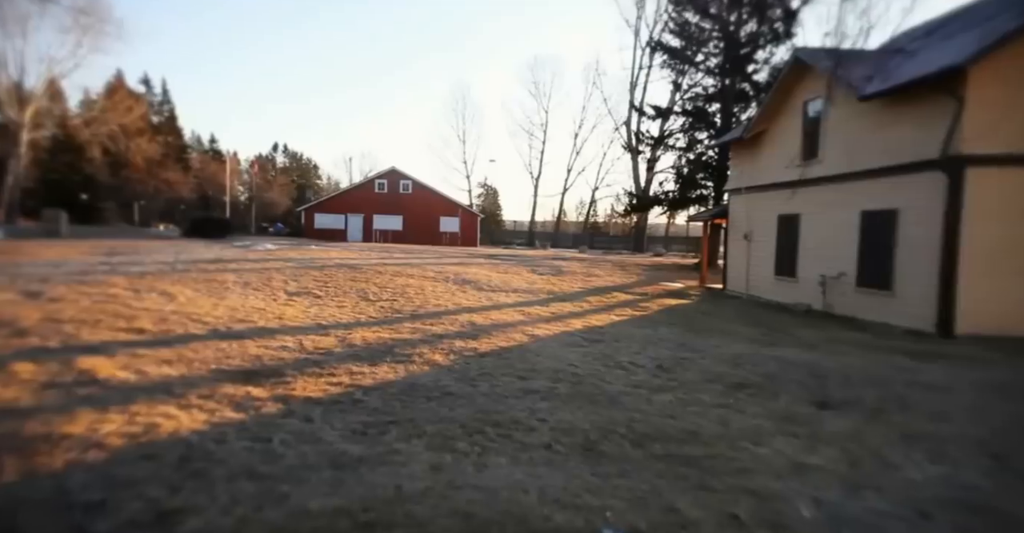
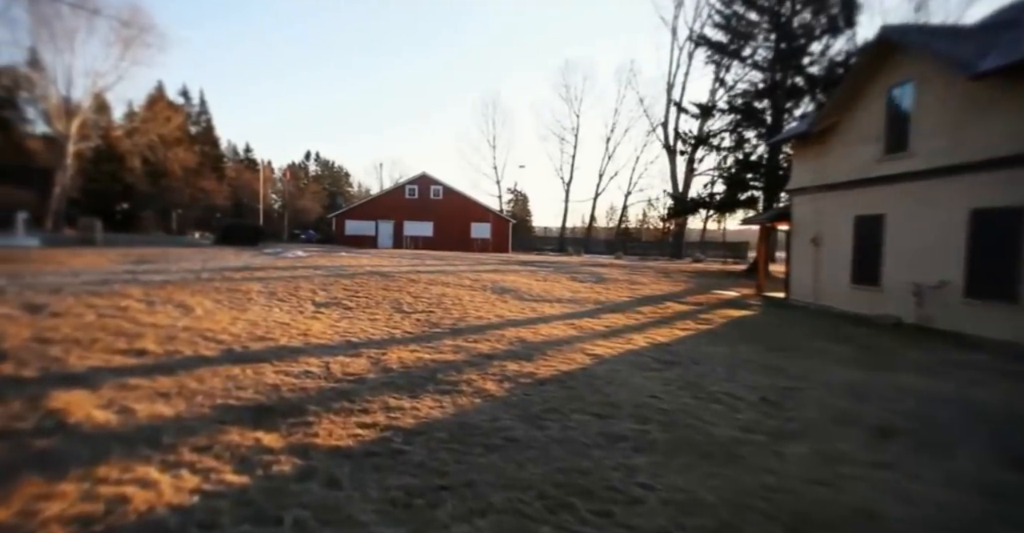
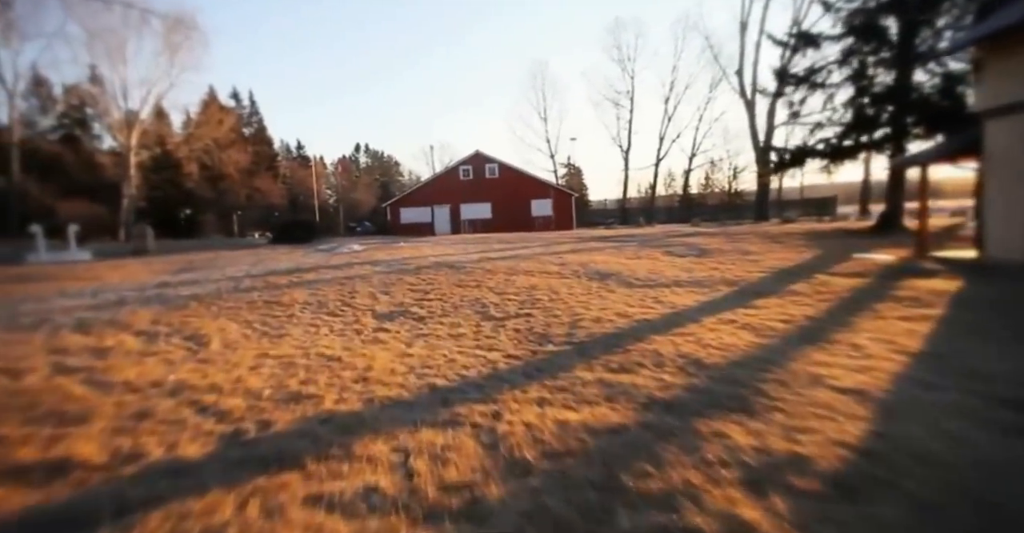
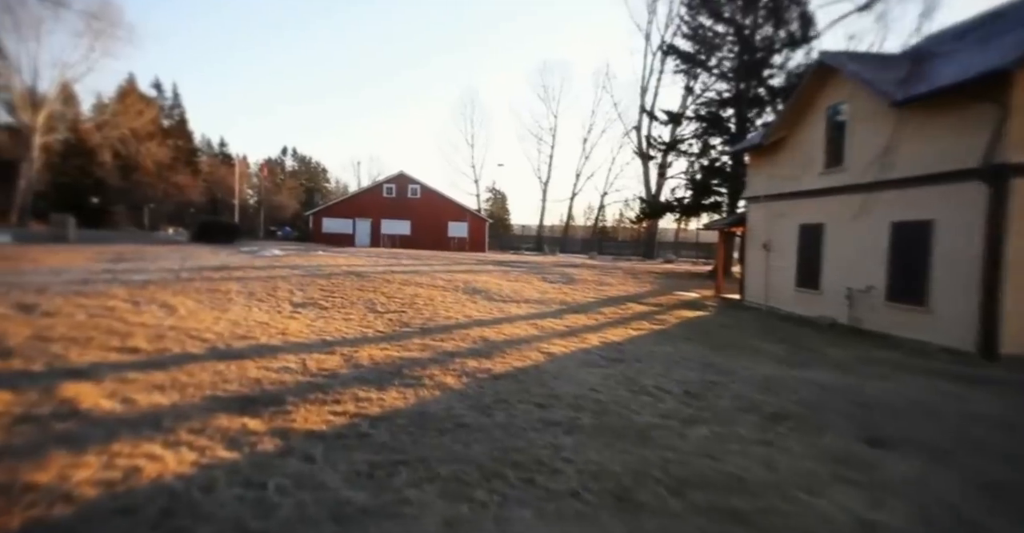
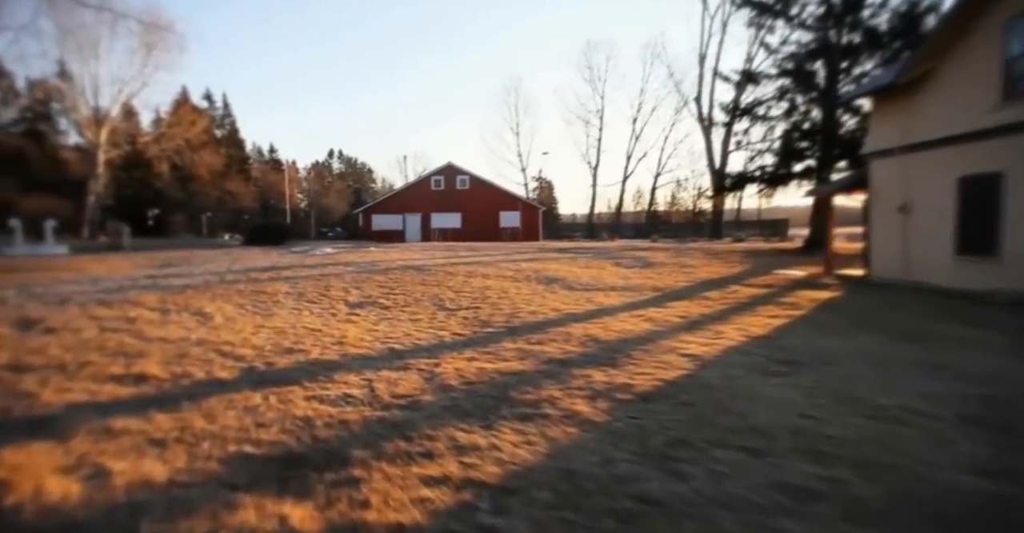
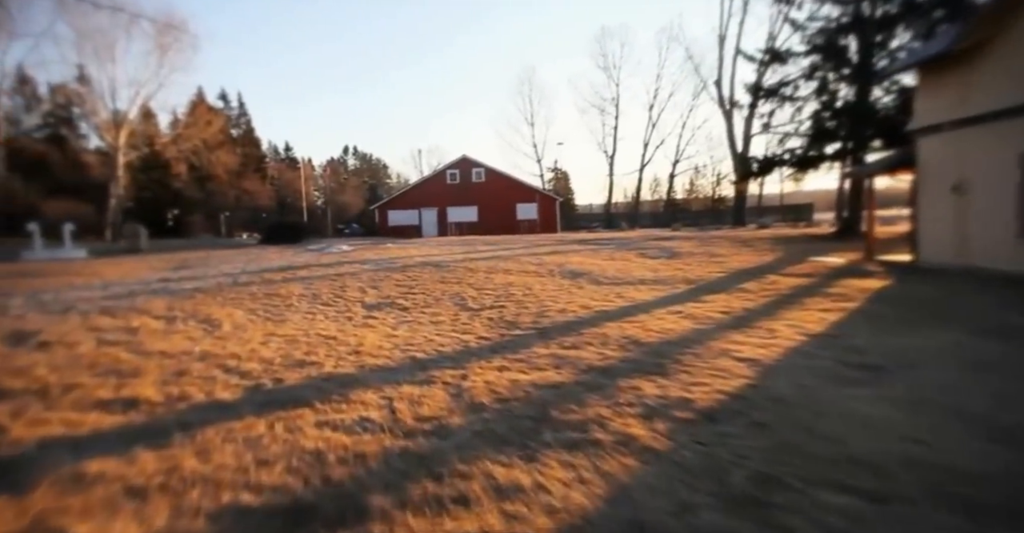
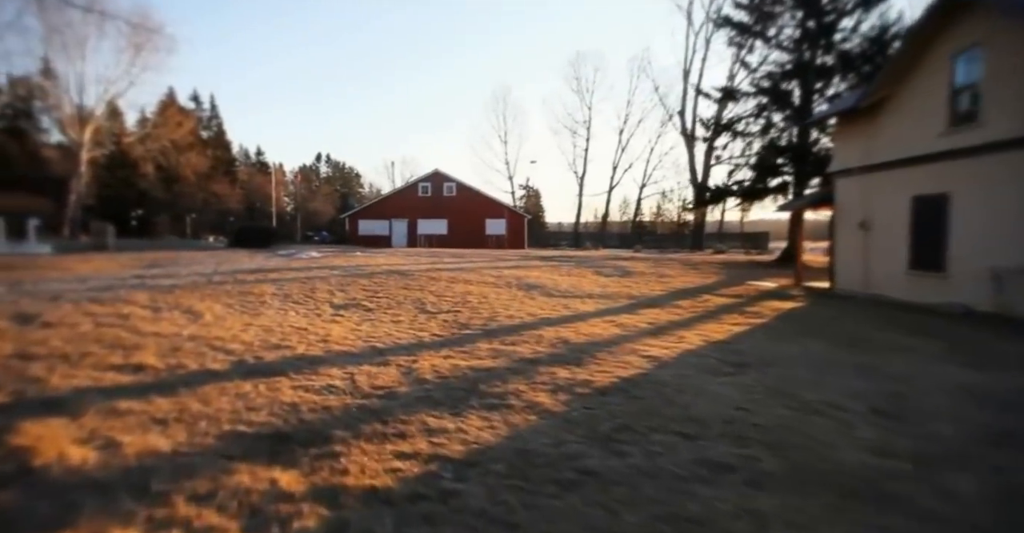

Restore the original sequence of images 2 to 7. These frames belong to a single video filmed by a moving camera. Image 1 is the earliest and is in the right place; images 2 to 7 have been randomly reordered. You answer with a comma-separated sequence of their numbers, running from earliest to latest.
4, 2, 7, 5, 6, 3
